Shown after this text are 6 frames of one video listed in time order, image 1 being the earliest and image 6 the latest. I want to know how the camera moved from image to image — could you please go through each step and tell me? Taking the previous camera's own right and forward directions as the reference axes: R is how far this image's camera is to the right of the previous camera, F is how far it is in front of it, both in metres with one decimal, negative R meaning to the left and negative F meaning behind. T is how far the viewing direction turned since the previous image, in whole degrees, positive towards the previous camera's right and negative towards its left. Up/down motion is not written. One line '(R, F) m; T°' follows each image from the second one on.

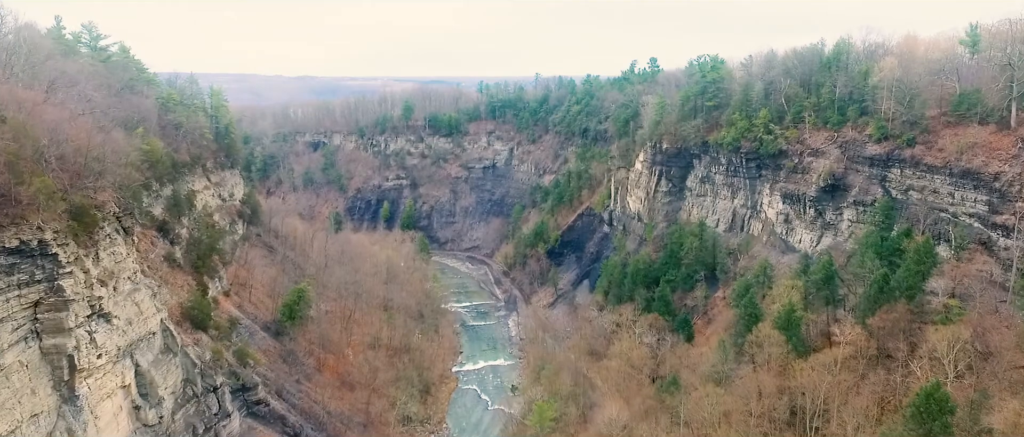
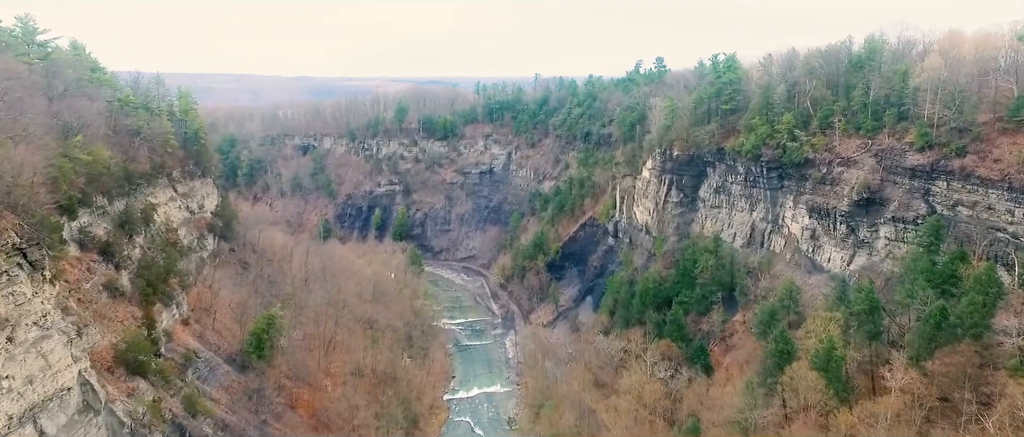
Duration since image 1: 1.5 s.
(+0.1, +3.5) m; 0°
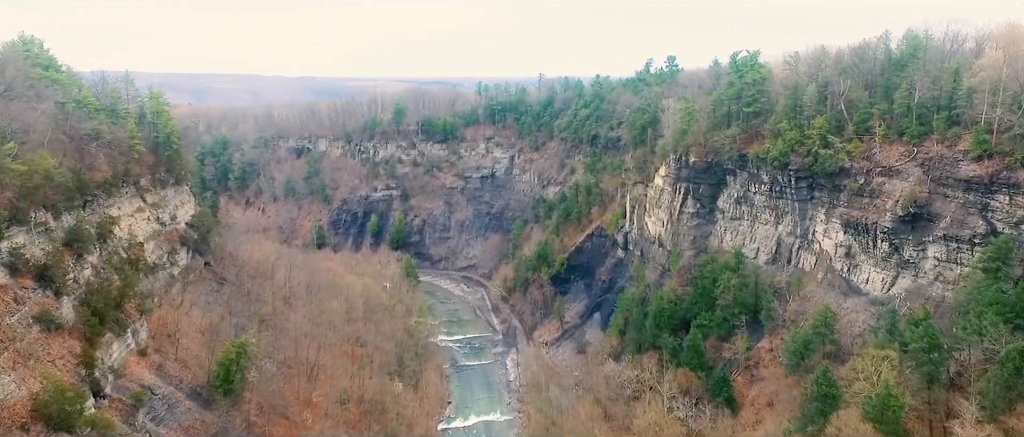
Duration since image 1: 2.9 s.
(+0.1, +3.2) m; 0°
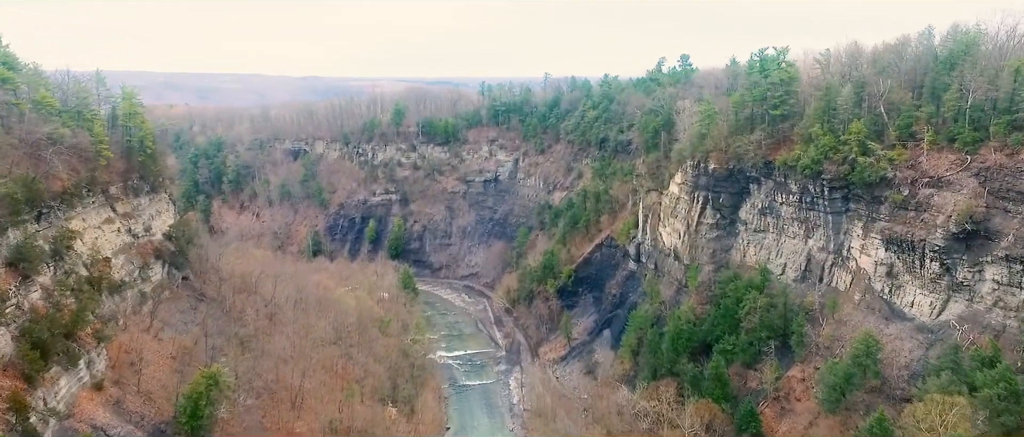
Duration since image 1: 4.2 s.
(0.0, +2.8) m; 0°
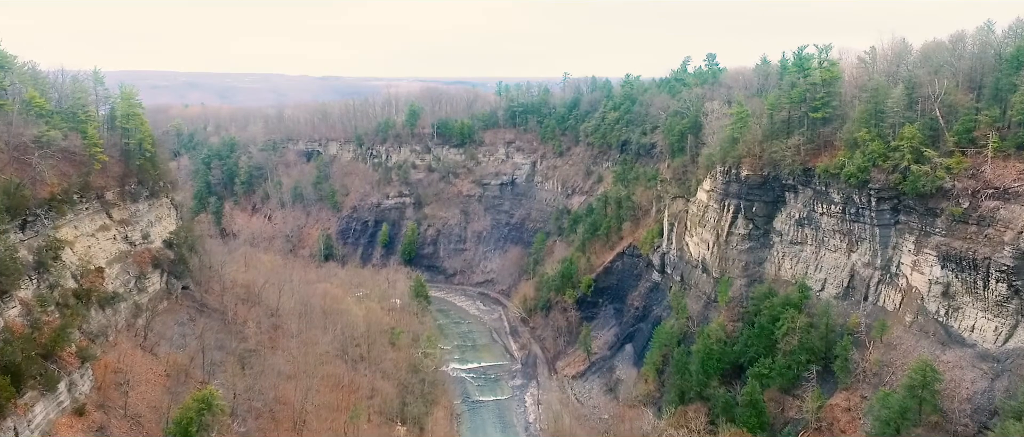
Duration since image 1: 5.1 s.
(0.0, +2.0) m; -2°
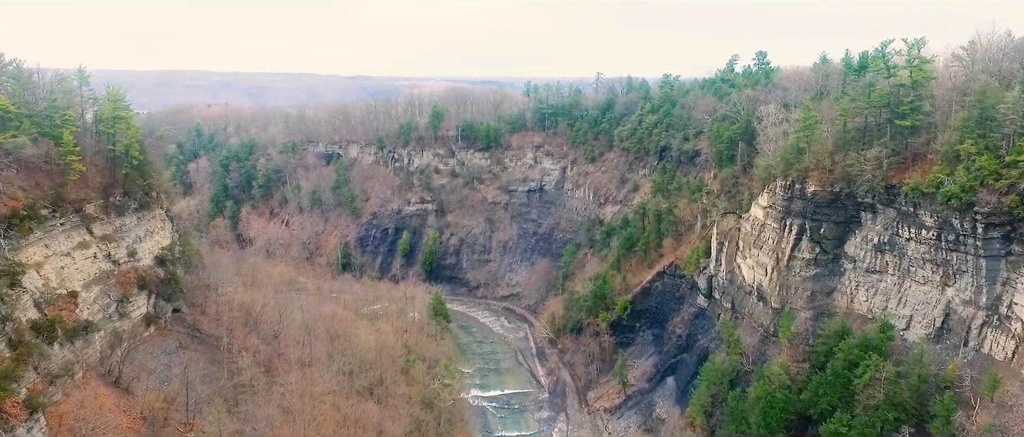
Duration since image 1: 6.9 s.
(-0.1, +3.7) m; -2°
